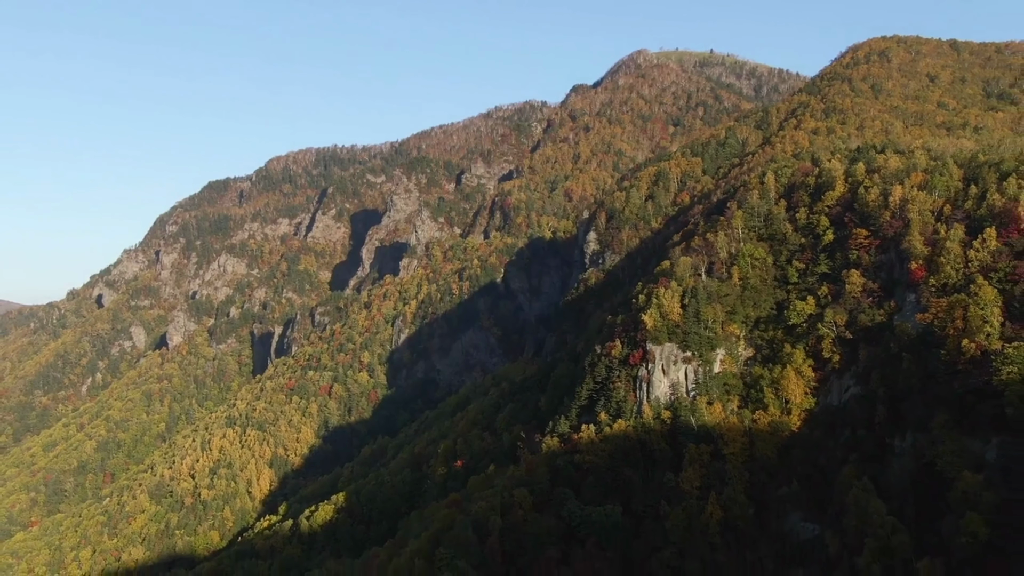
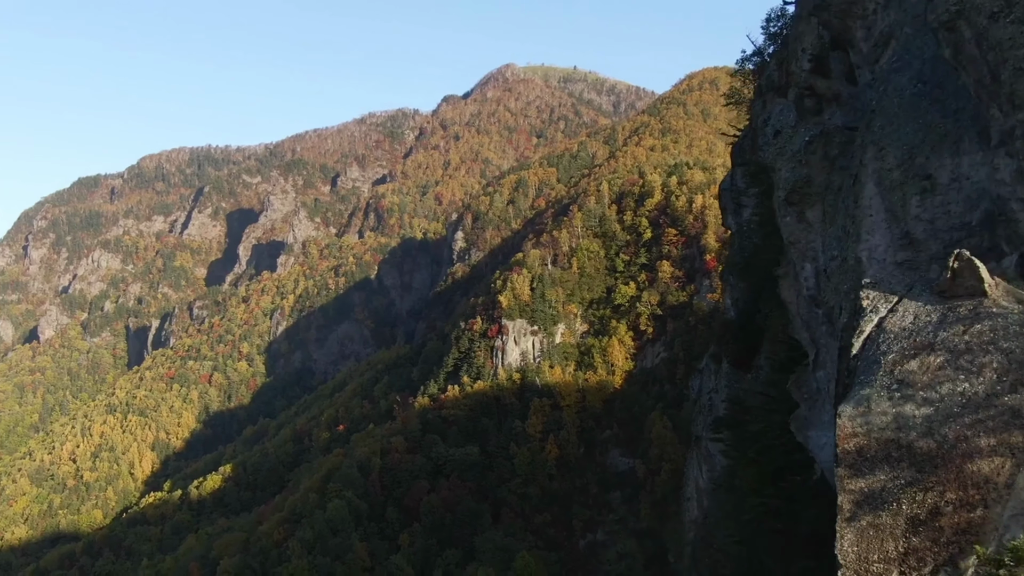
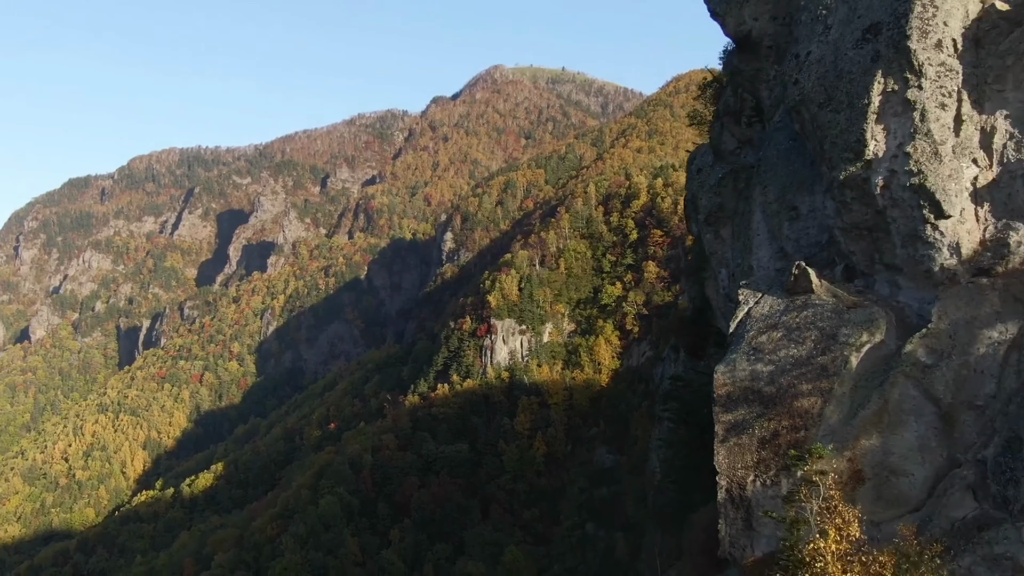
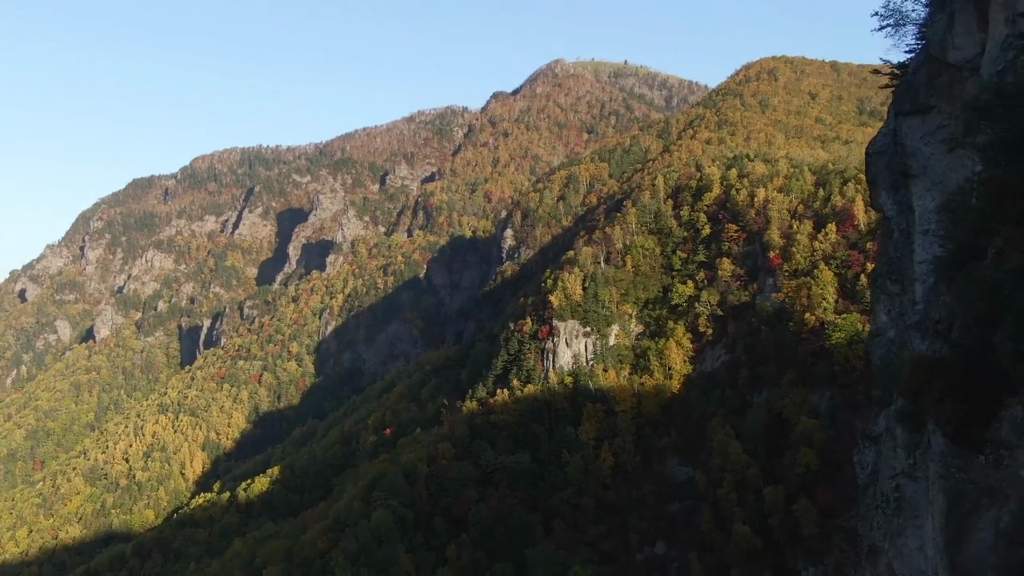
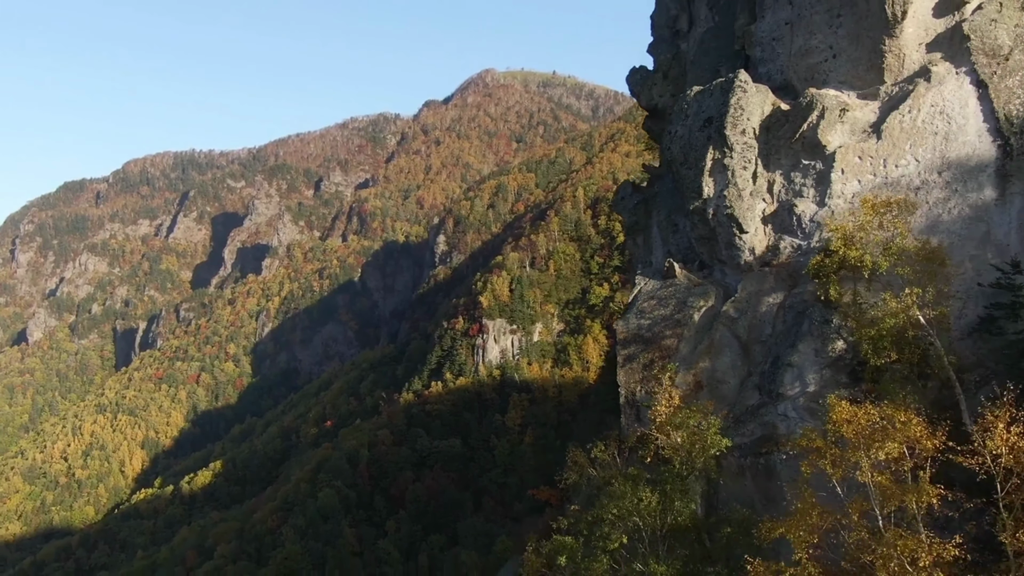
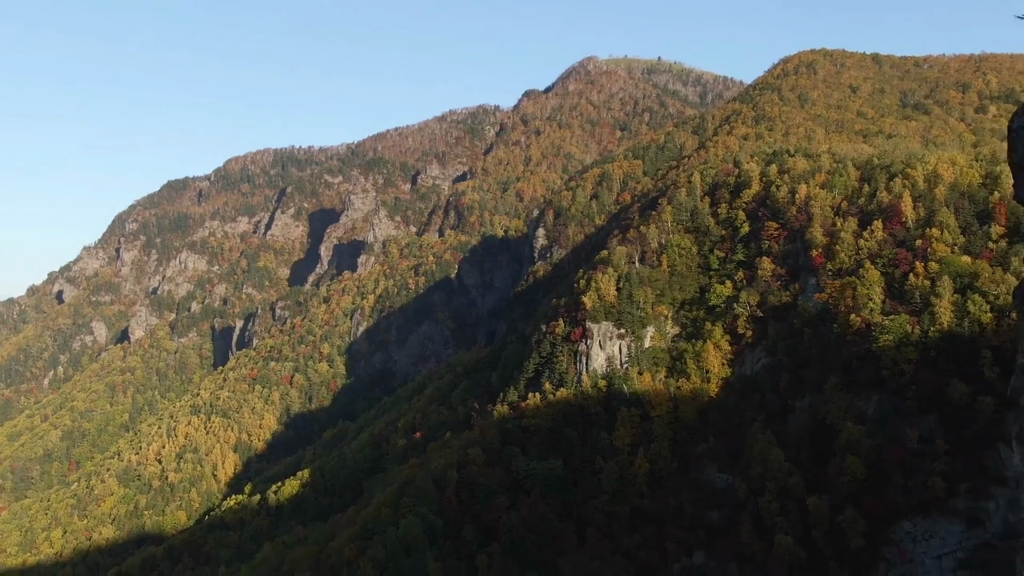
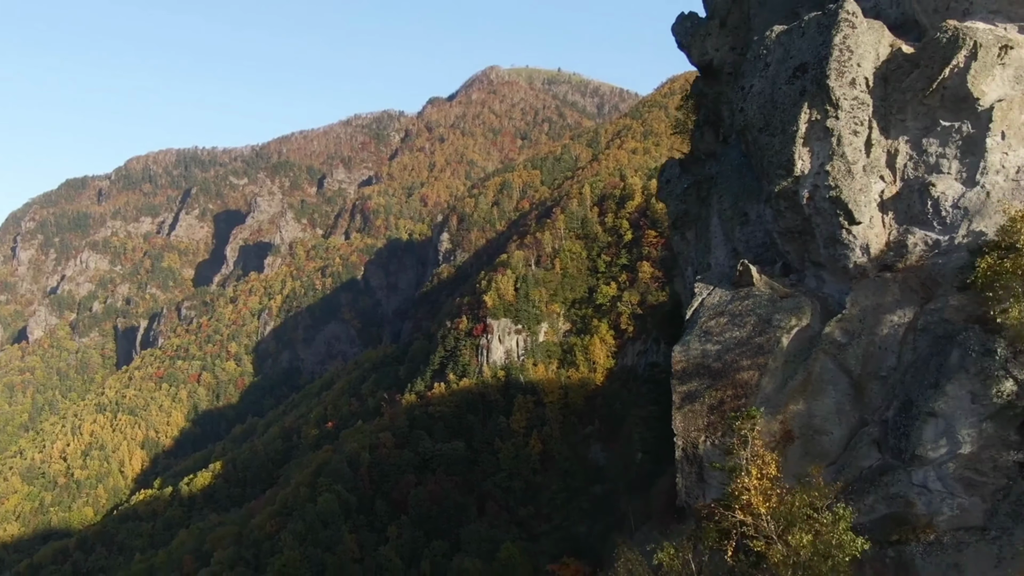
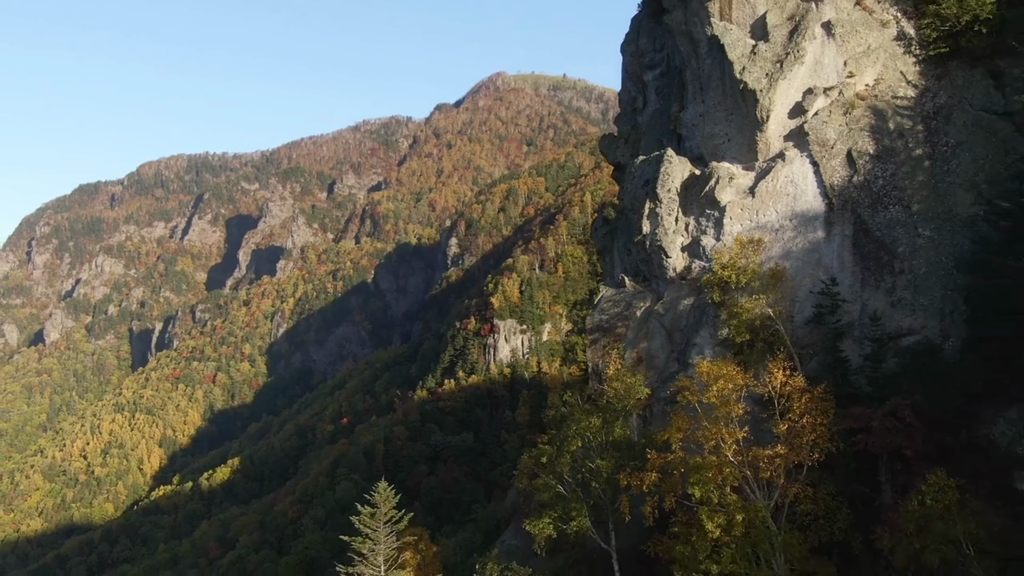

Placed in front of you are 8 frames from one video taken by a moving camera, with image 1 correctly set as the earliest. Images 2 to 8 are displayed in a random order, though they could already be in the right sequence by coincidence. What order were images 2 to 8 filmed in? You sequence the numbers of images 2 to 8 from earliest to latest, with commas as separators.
6, 4, 2, 3, 7, 5, 8
